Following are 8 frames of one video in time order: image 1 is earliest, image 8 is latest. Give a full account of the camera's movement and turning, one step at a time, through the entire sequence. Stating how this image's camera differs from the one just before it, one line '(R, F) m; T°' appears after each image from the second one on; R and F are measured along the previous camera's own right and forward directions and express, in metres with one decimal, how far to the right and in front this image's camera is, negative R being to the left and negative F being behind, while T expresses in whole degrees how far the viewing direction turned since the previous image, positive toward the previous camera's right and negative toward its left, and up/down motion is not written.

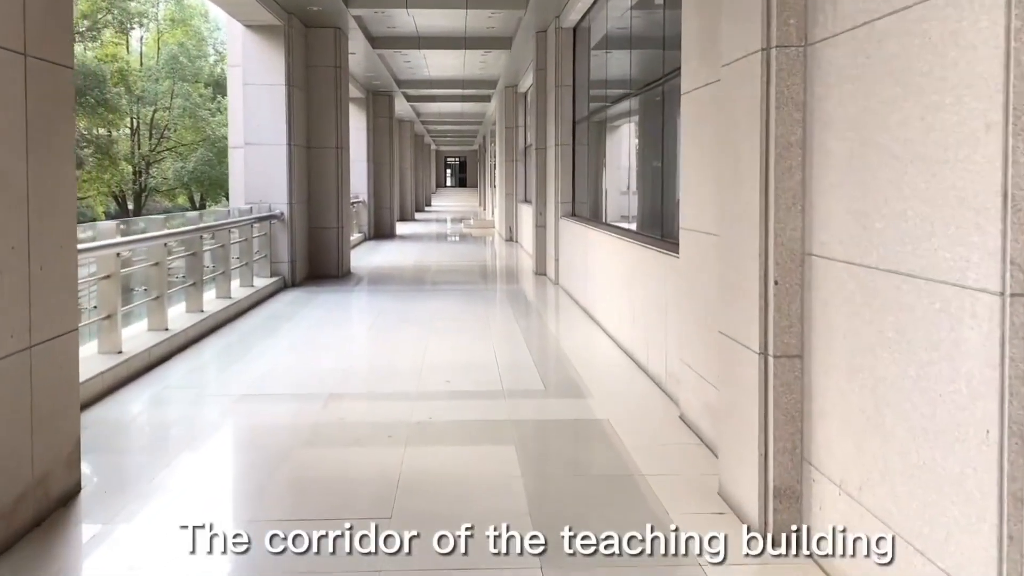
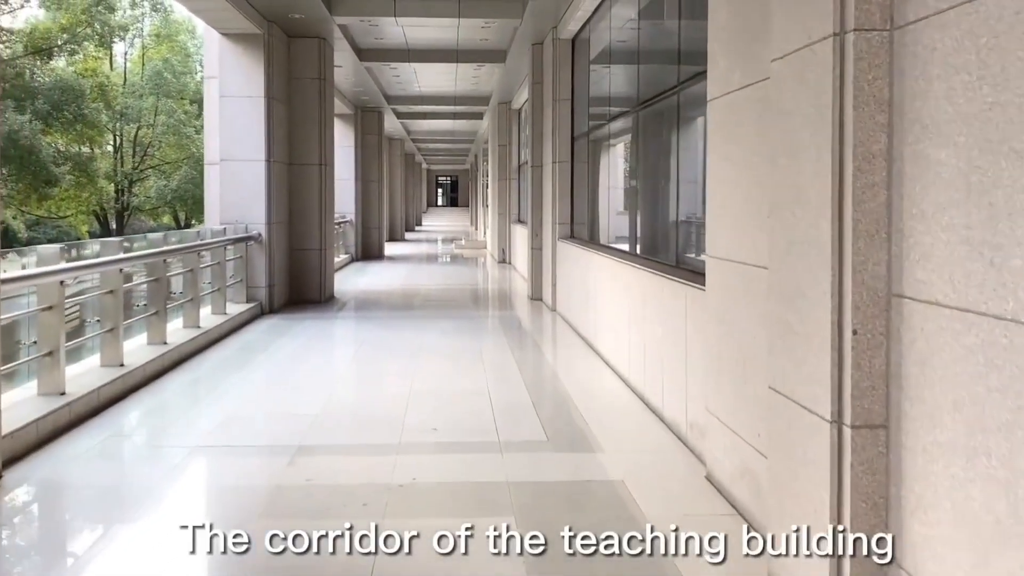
(0.0, +0.6) m; +1°
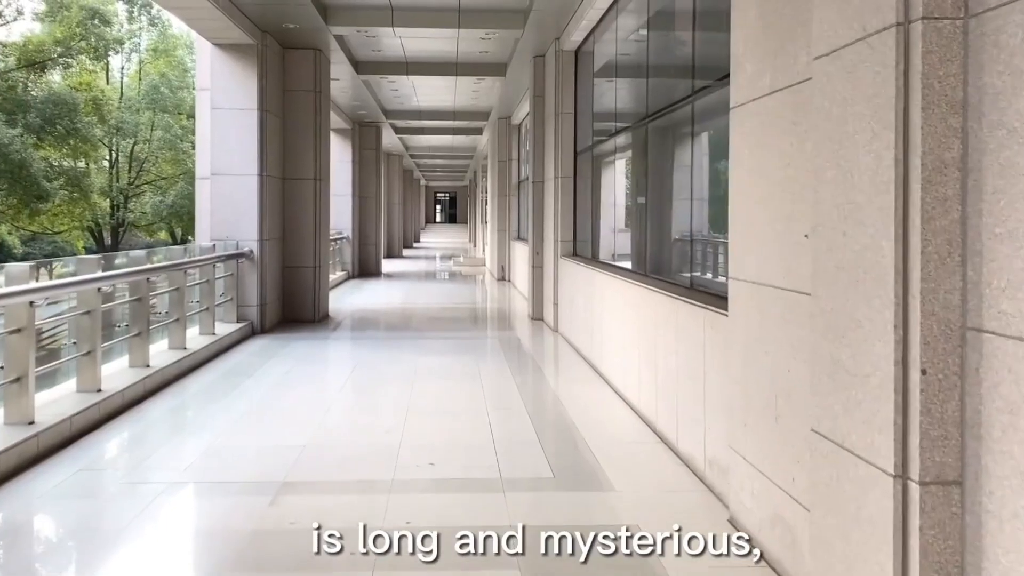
(0.0, +0.3) m; 0°
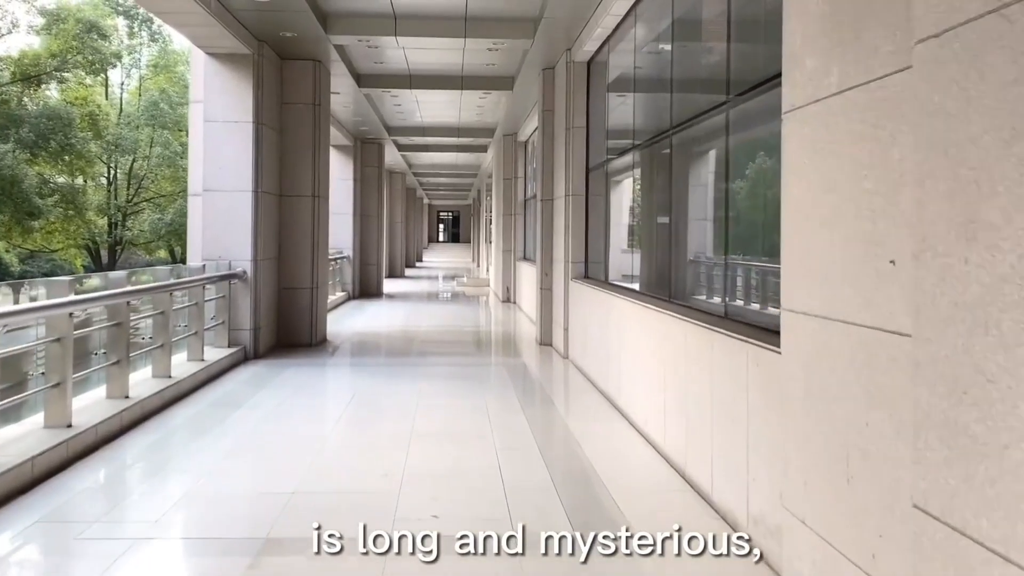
(-0.1, +0.4) m; 0°
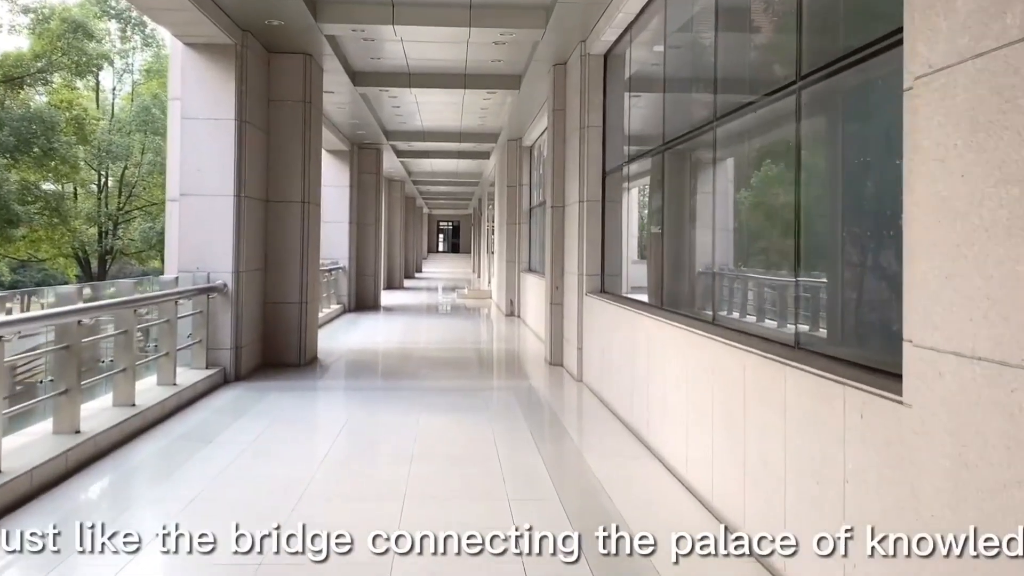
(-0.1, +0.7) m; 0°
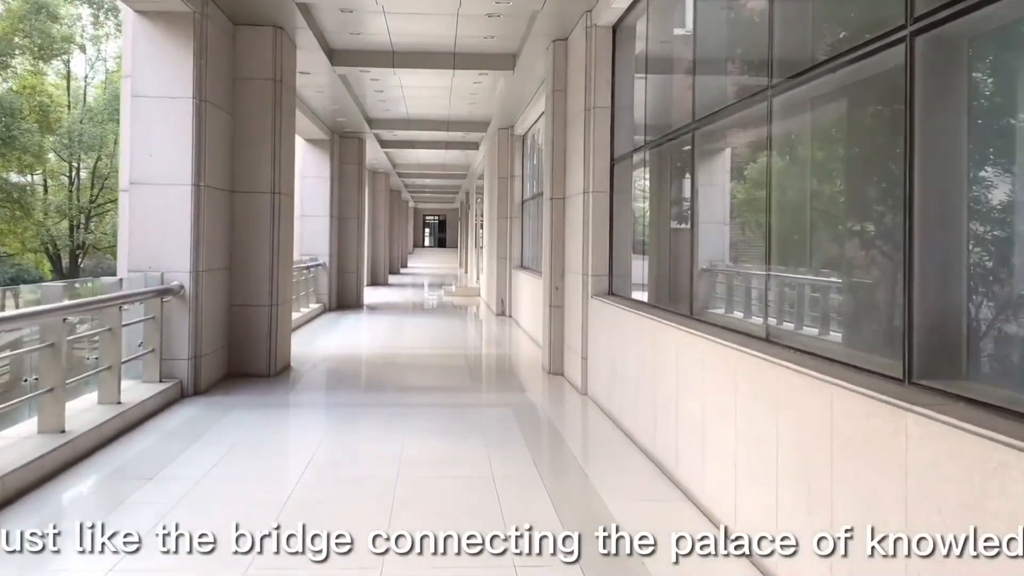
(-0.1, +0.8) m; +1°
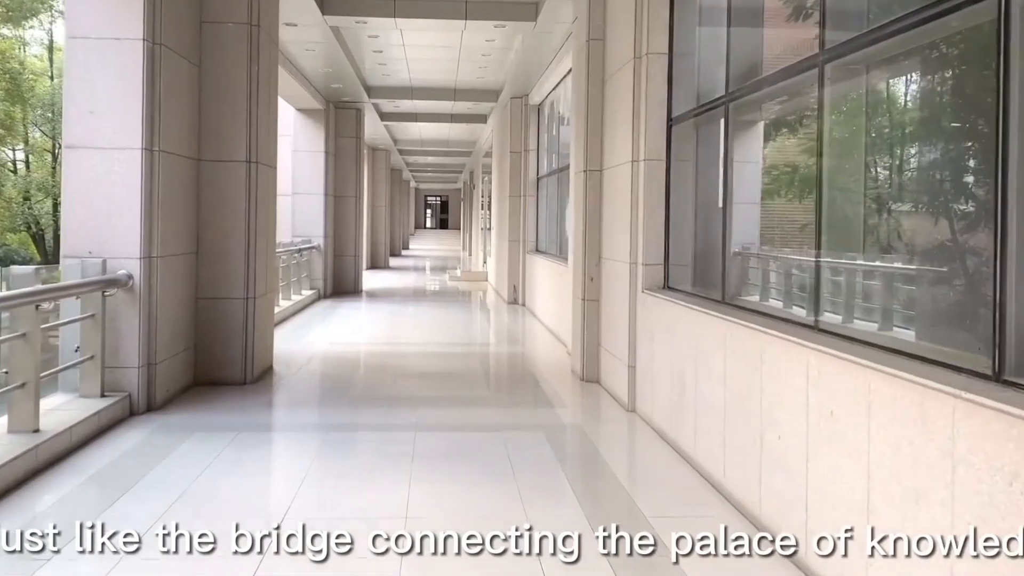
(-0.2, +1.2) m; 0°
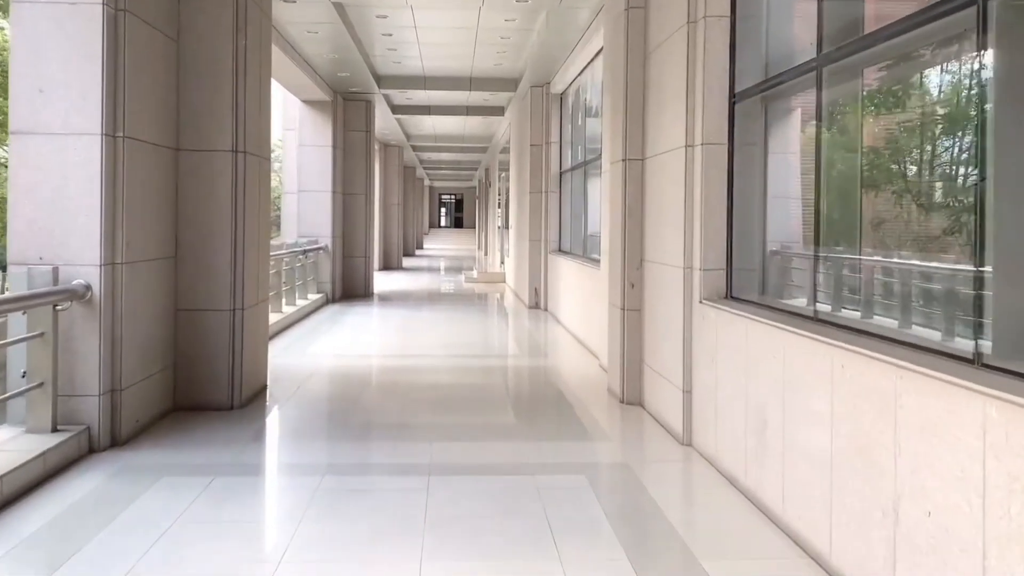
(-0.1, +0.8) m; -1°
